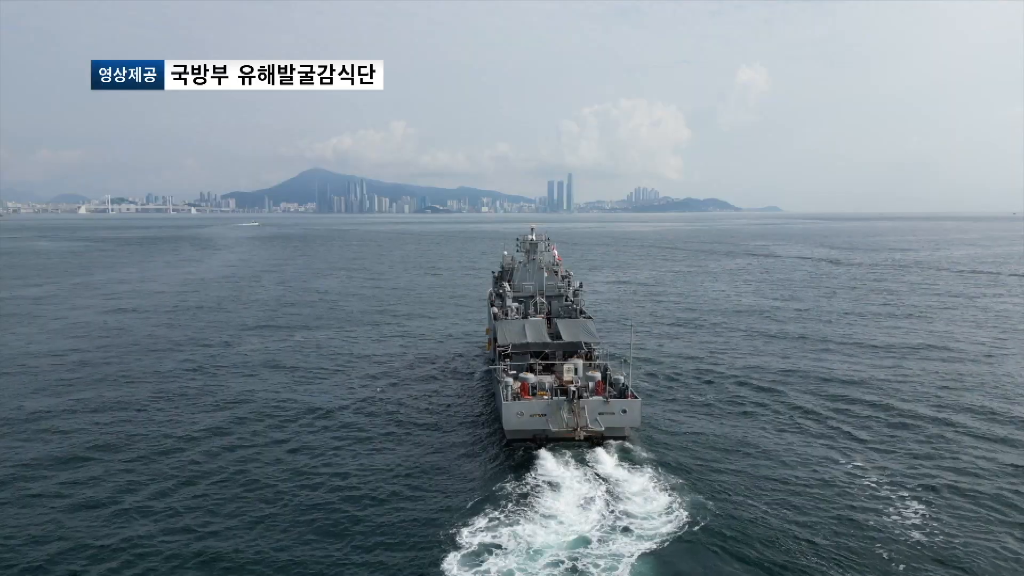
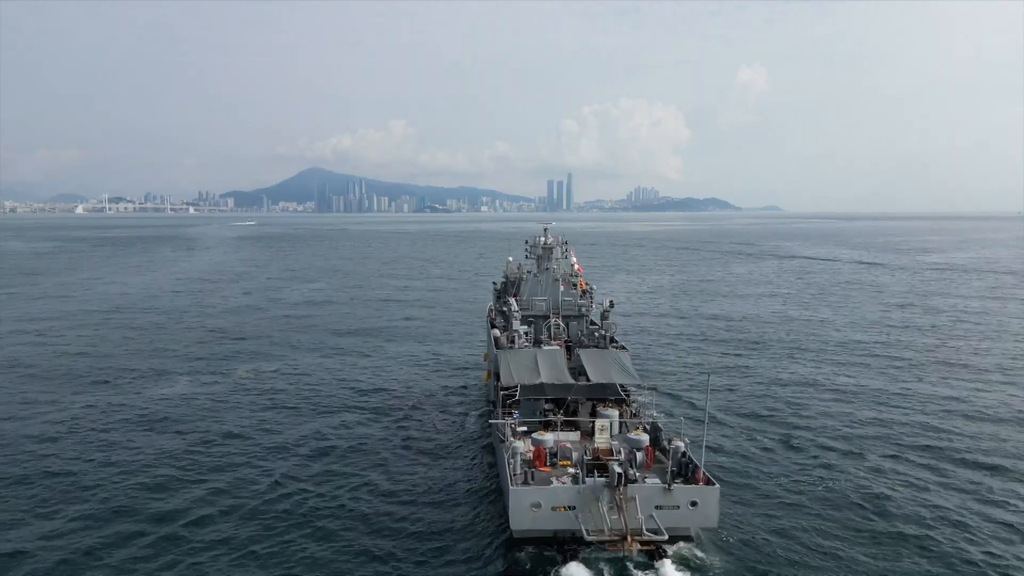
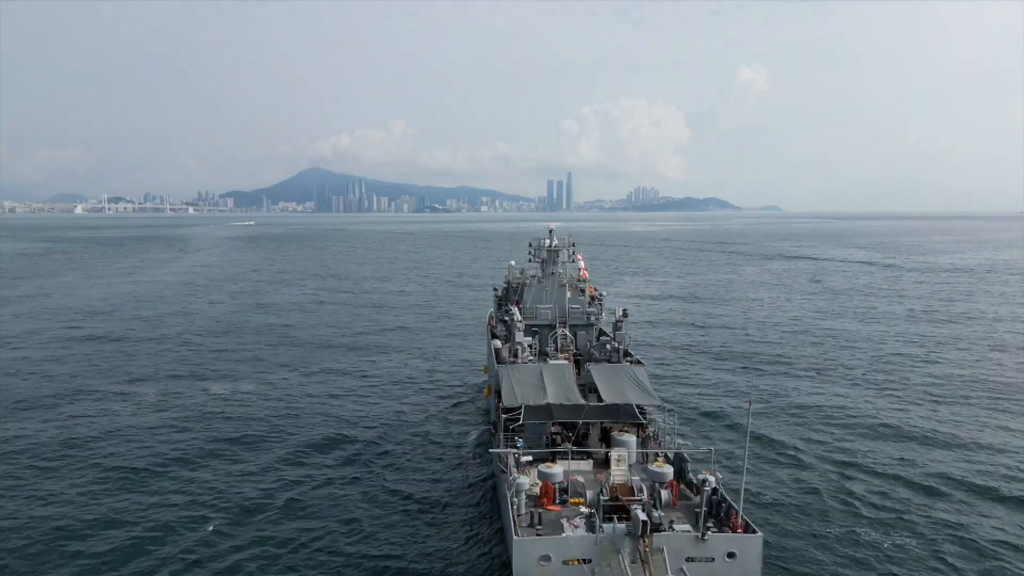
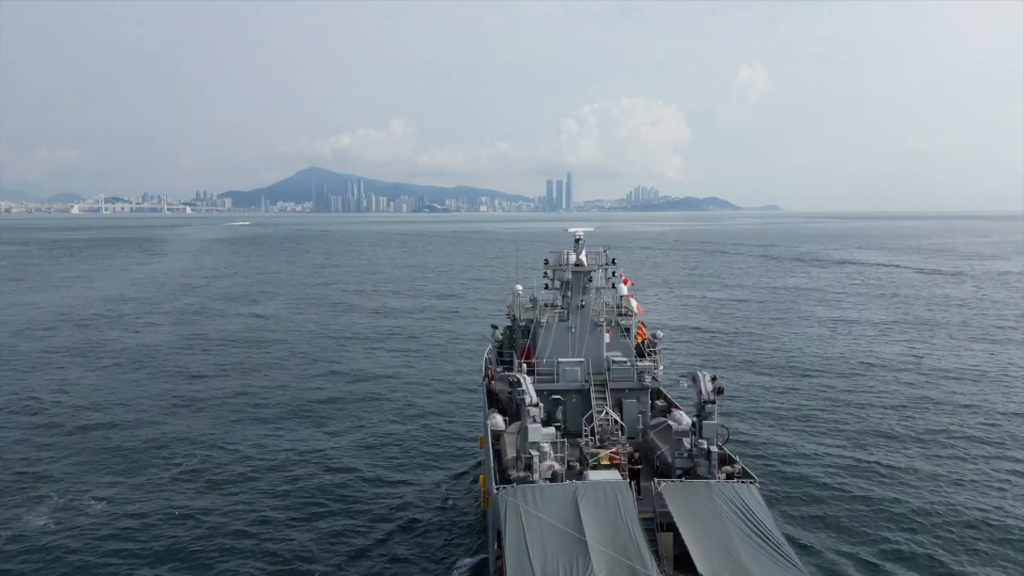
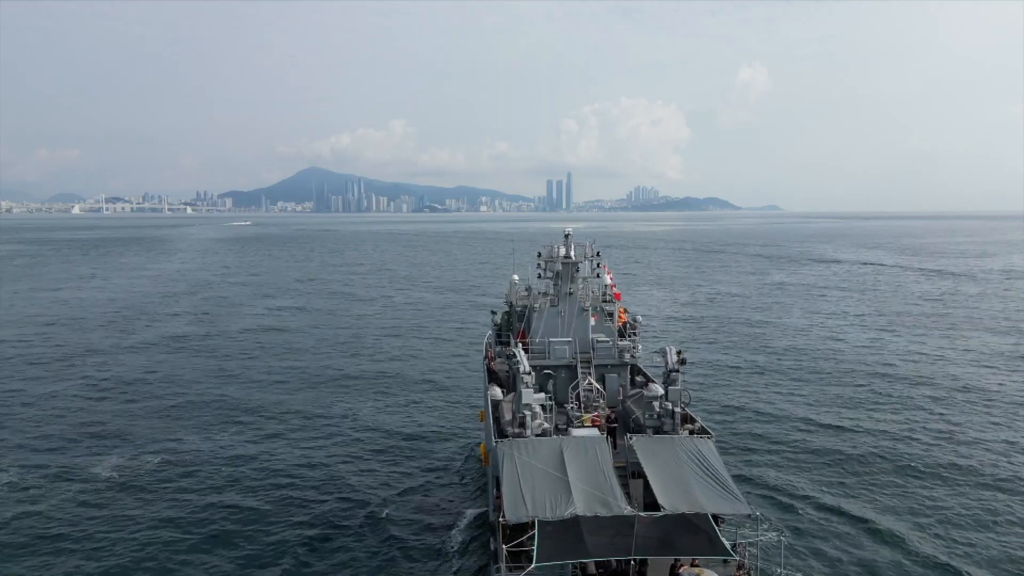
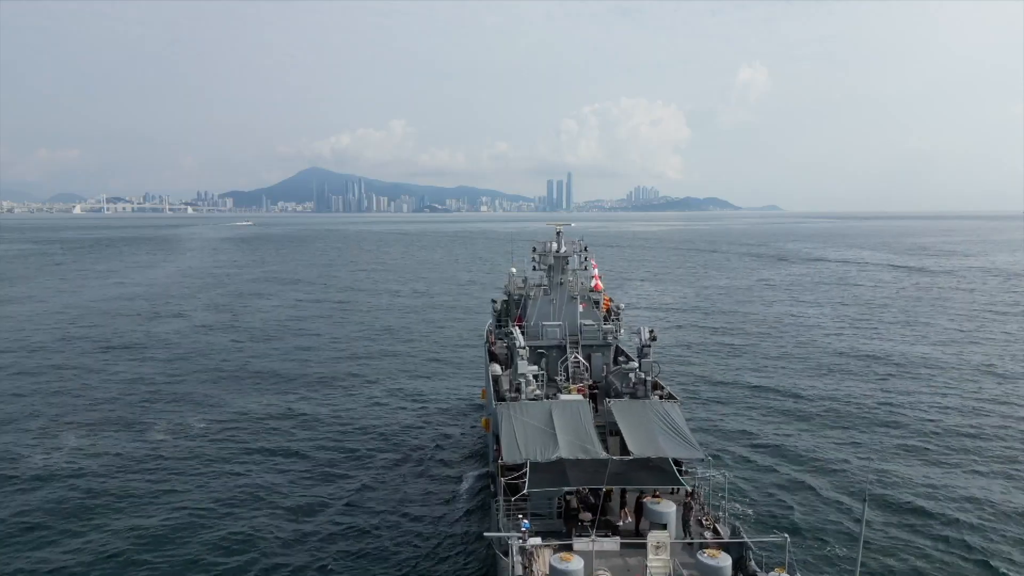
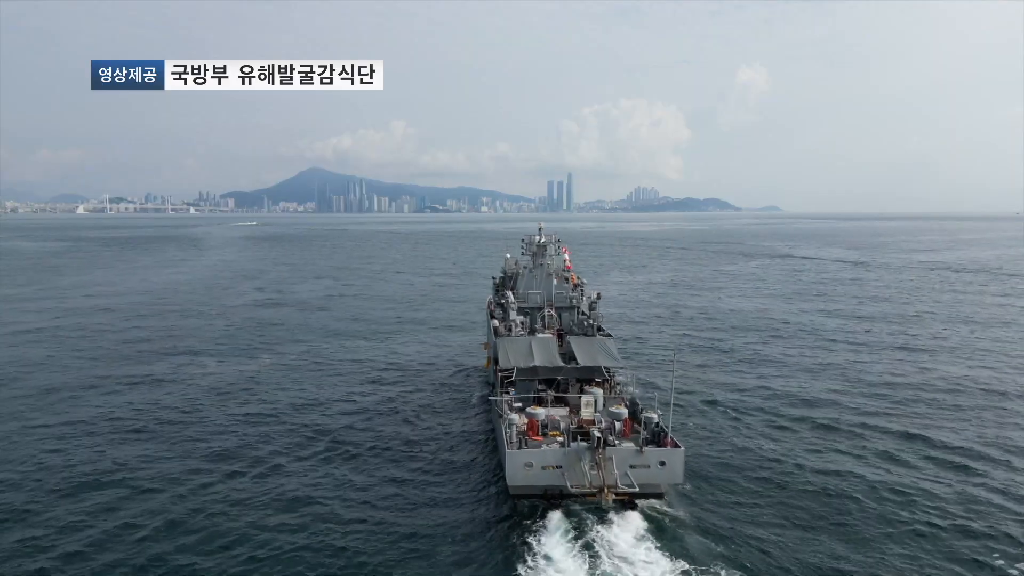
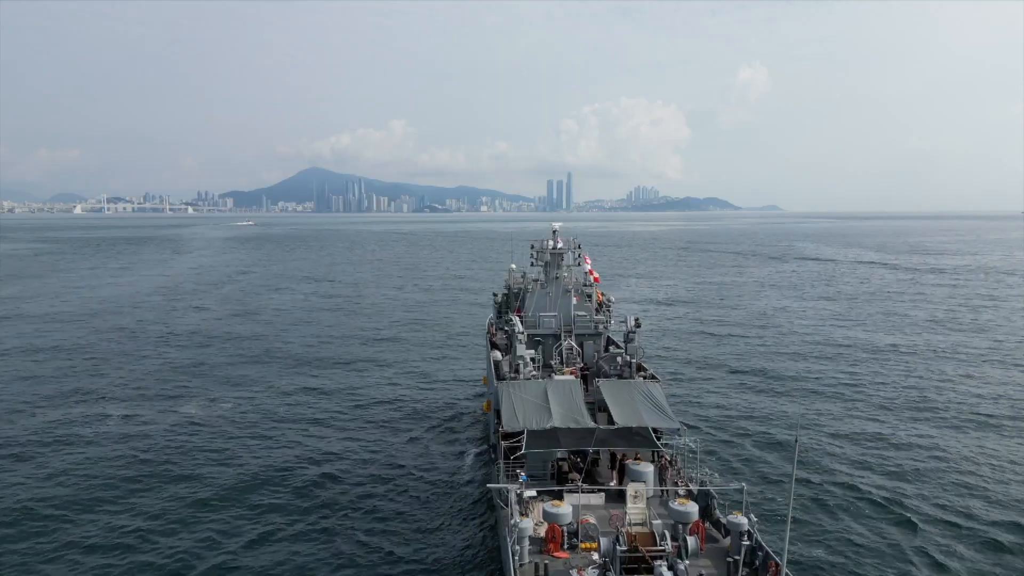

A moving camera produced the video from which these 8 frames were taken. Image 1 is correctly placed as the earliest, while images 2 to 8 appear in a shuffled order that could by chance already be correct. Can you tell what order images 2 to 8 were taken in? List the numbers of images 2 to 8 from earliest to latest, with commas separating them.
7, 2, 3, 8, 6, 5, 4
